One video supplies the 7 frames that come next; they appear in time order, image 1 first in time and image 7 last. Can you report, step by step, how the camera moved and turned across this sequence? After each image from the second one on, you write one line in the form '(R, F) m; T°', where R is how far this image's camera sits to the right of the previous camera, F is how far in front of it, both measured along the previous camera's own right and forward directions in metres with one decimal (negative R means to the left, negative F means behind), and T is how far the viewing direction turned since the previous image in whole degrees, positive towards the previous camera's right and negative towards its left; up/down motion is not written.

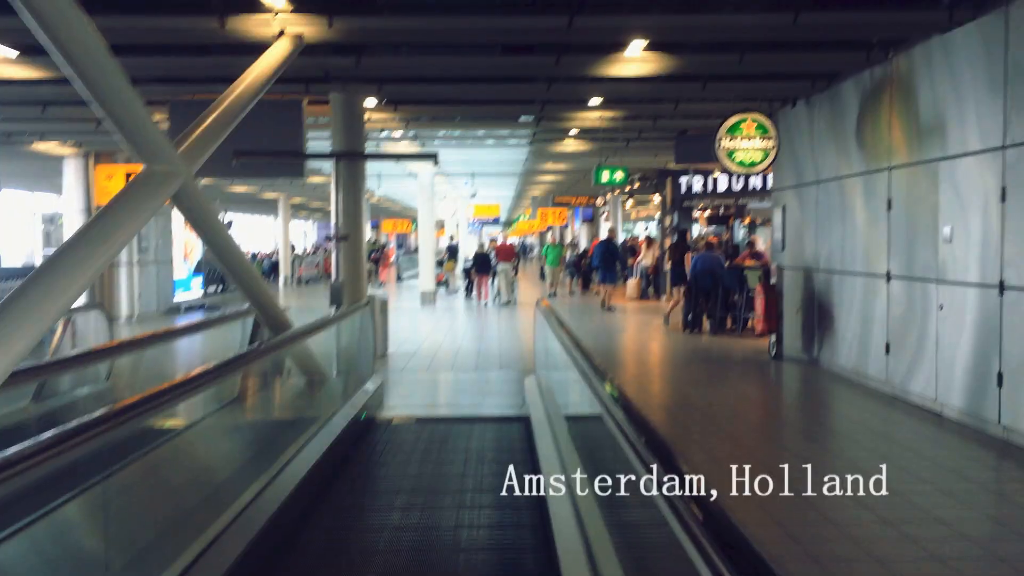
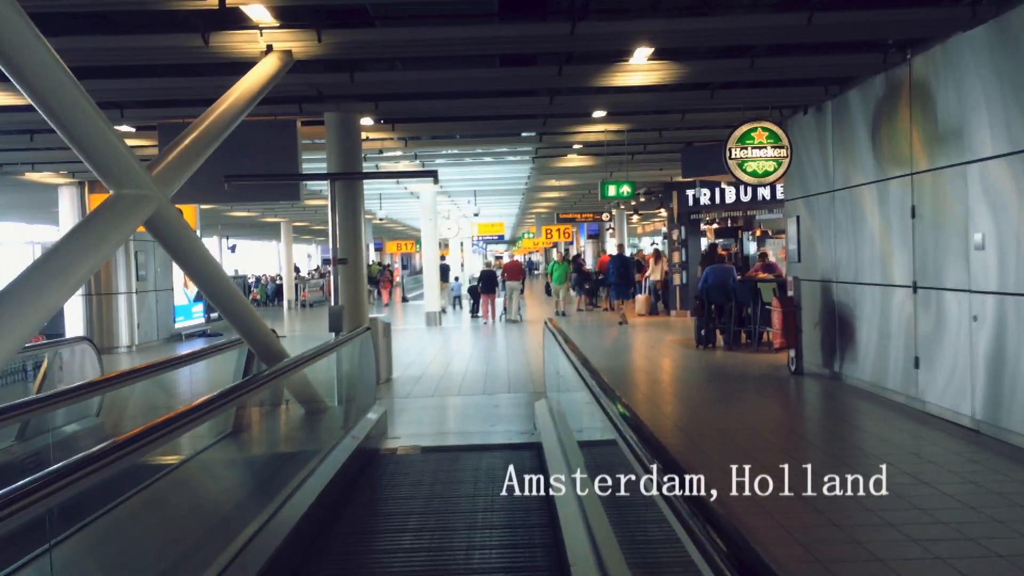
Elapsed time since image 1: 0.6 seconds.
(0.0, +0.4) m; 0°
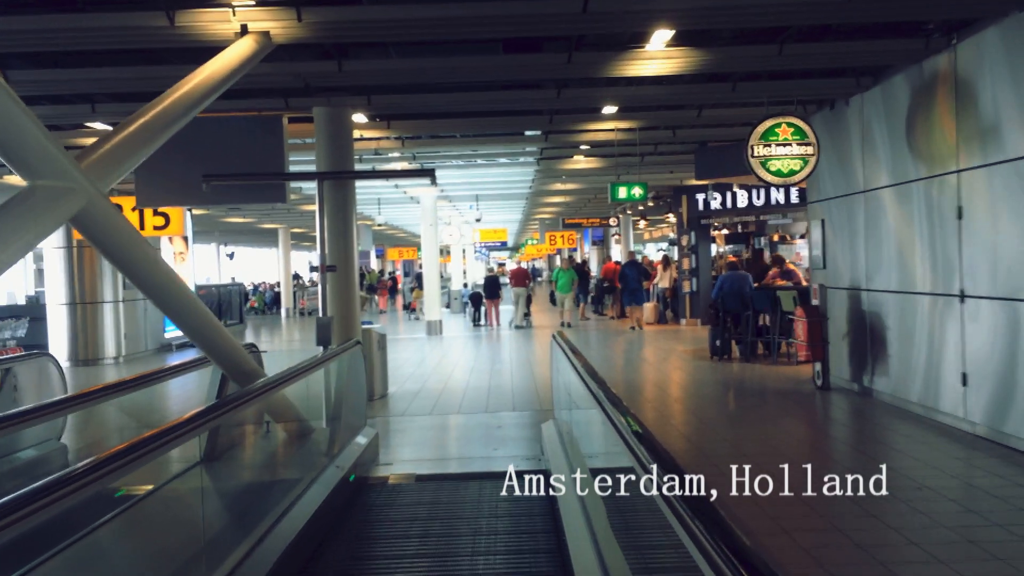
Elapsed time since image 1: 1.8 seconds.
(0.0, +0.7) m; 0°
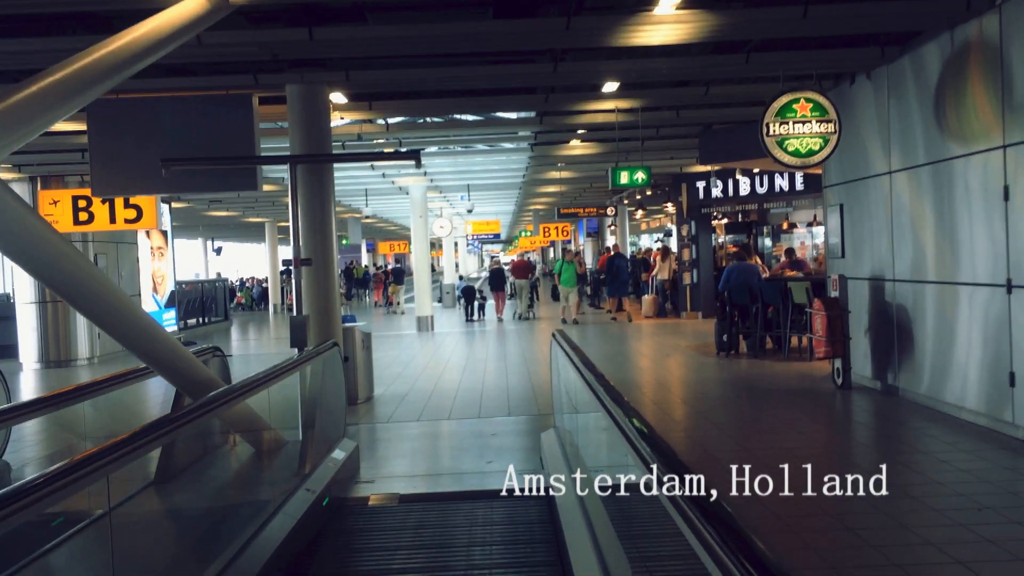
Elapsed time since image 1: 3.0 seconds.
(0.0, +0.8) m; 0°
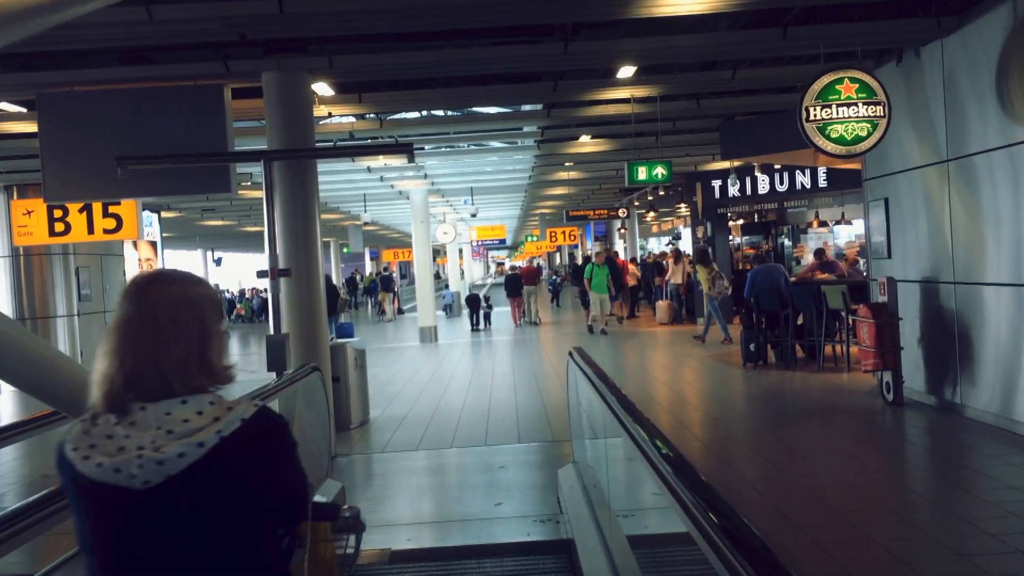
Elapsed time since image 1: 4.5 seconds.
(0.0, +1.0) m; 0°
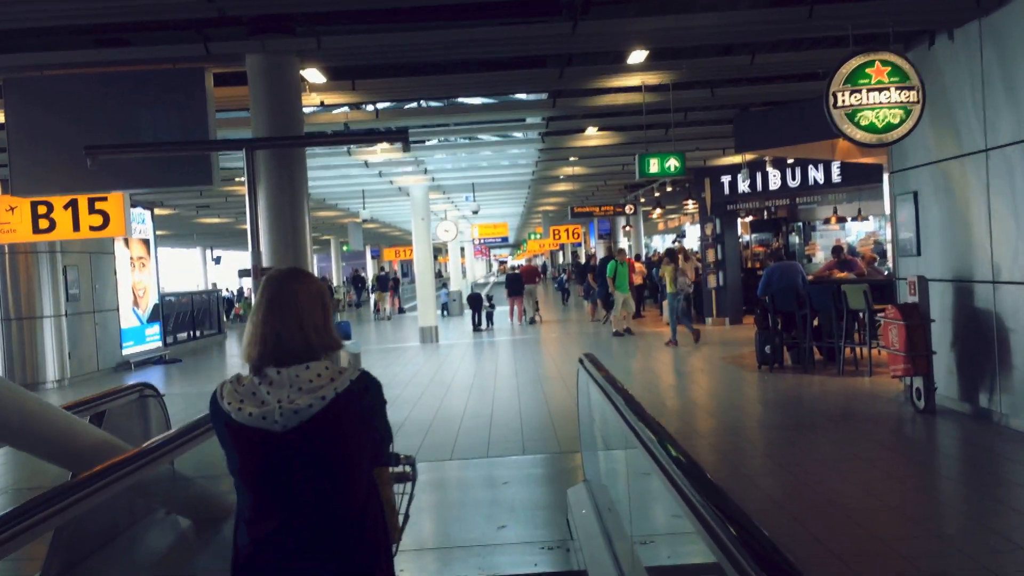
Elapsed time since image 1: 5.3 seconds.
(0.0, +0.5) m; 0°
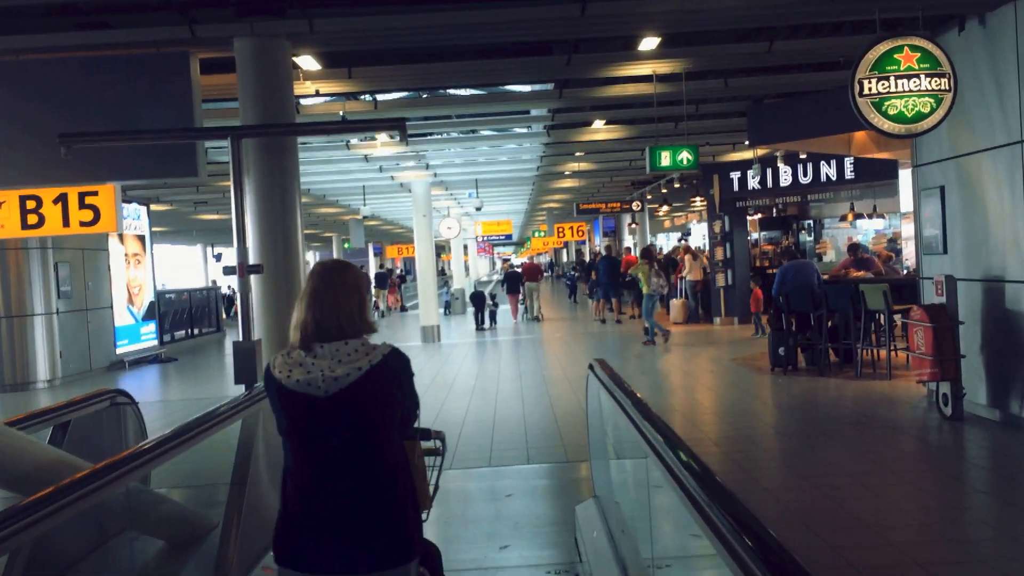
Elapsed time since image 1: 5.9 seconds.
(0.0, +0.4) m; 0°
